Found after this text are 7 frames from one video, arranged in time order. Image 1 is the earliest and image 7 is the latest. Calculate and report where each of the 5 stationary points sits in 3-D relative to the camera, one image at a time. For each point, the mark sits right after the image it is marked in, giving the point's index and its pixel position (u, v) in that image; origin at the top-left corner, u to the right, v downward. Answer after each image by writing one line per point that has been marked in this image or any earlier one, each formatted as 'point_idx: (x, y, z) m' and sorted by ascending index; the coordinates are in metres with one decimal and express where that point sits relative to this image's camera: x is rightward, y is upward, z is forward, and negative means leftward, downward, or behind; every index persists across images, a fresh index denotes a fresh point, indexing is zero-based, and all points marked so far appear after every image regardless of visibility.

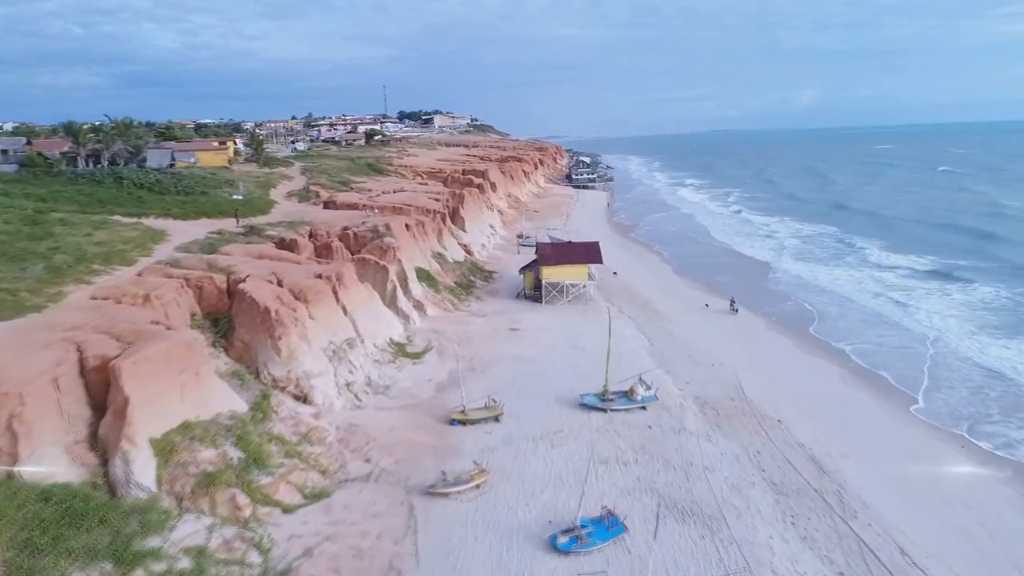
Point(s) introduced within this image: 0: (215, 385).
0: (-6.5, -2.1, +15.6) m
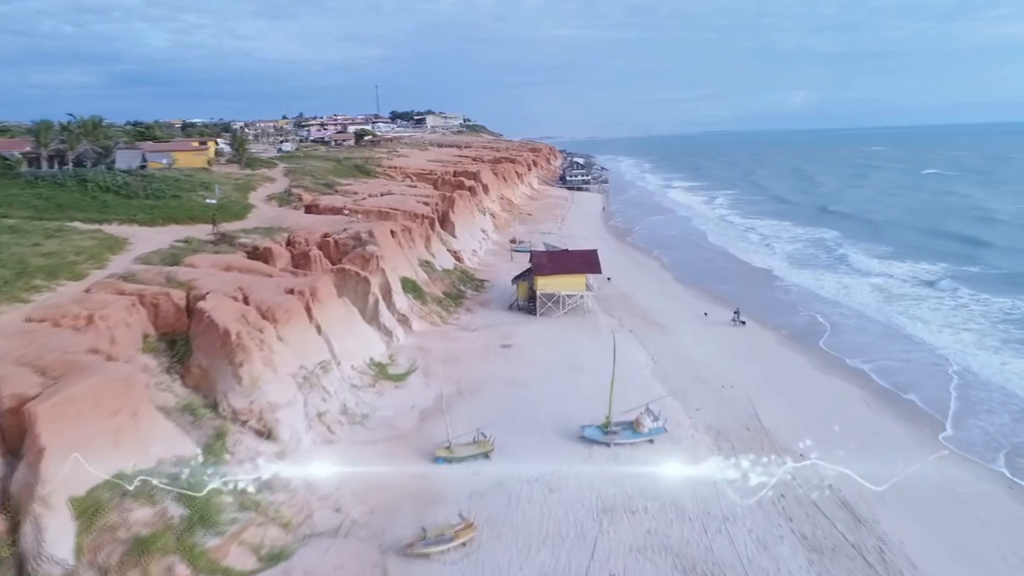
0: (-6.7, -2.6, +13.4) m
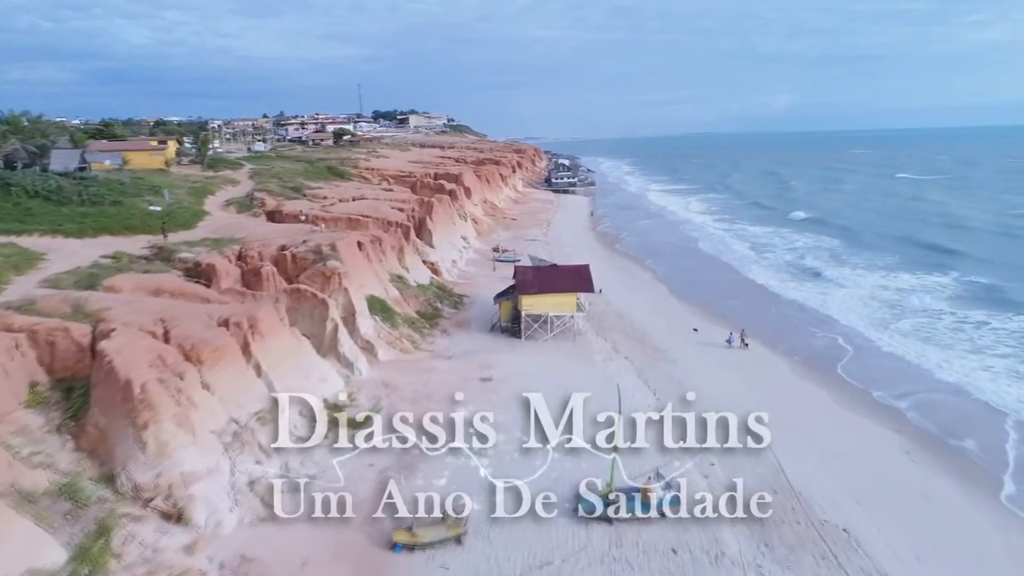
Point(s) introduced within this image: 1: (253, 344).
0: (-7.0, -3.3, +10.0) m
1: (-6.1, -1.3, +16.8) m
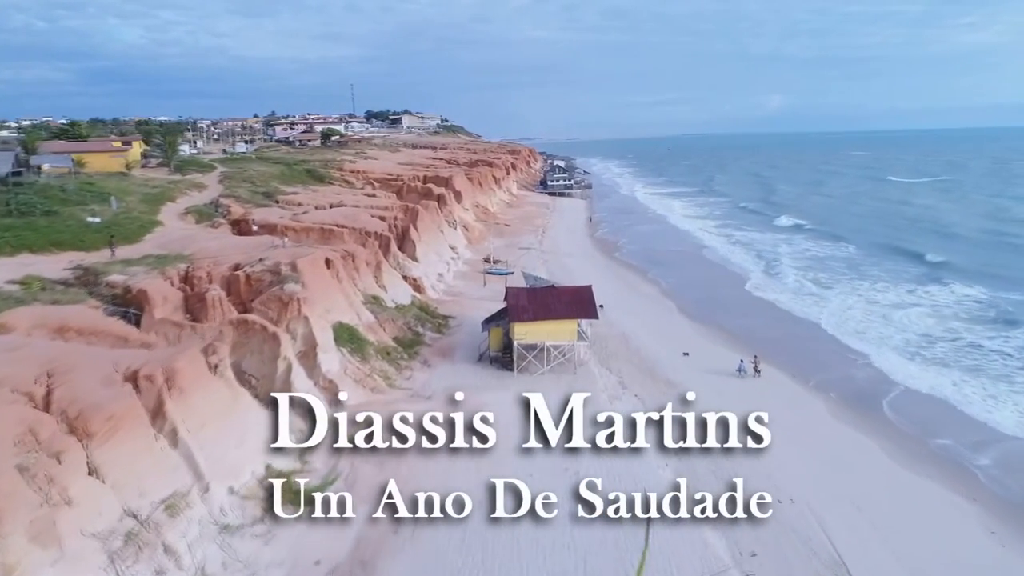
0: (-7.2, -4.1, +6.3) m
1: (-6.4, -2.1, +13.2) m
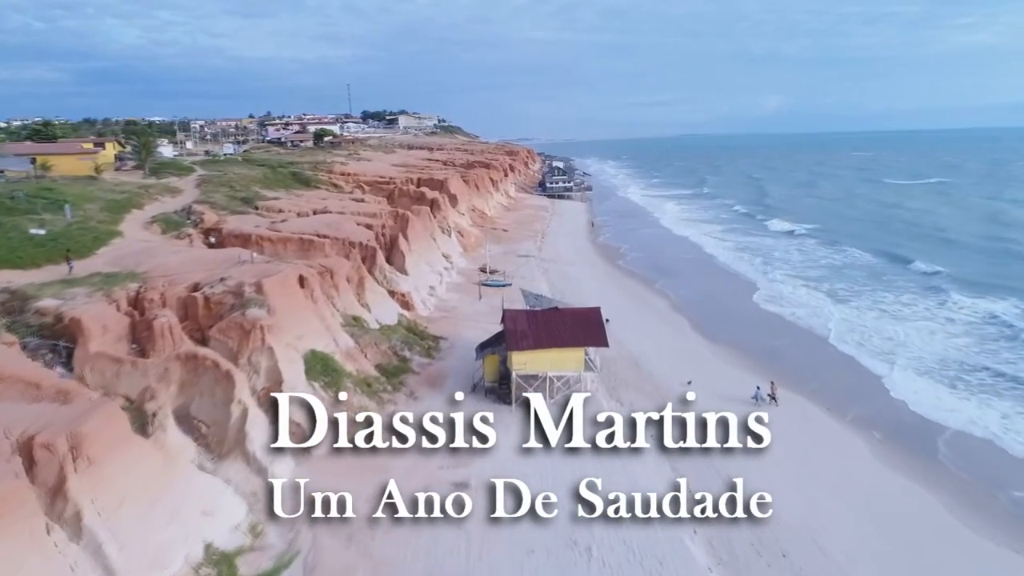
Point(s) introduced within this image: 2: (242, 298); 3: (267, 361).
0: (-7.2, -4.8, +3.5) m
1: (-6.4, -2.8, +10.3) m
2: (-7.2, -0.3, +19.1) m
3: (-6.1, -1.8, +17.6) m
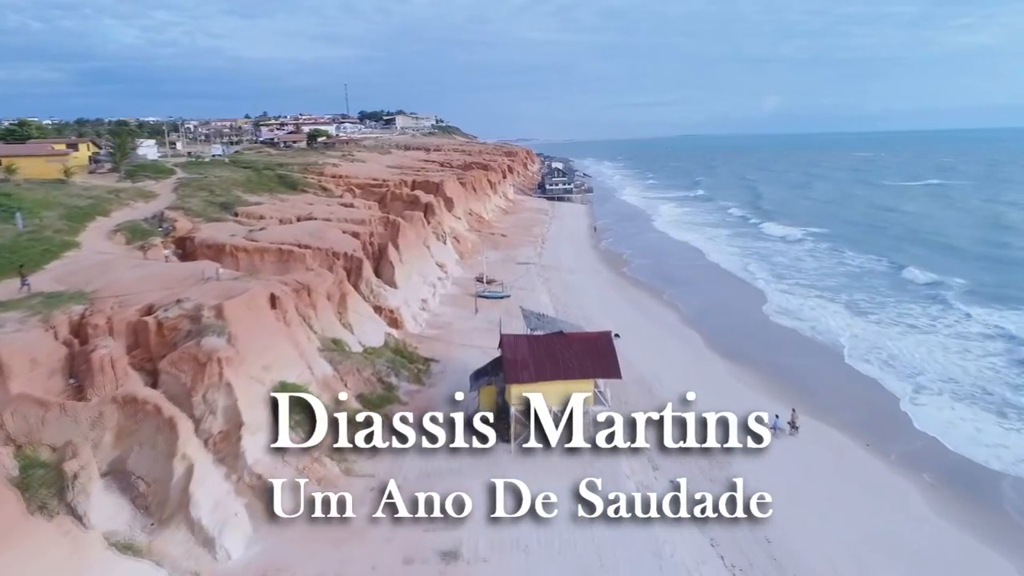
0: (-7.2, -5.3, +1.0) m
1: (-6.4, -3.3, +7.9) m
2: (-7.3, -0.8, +16.6) m
3: (-6.1, -2.4, +15.1) m
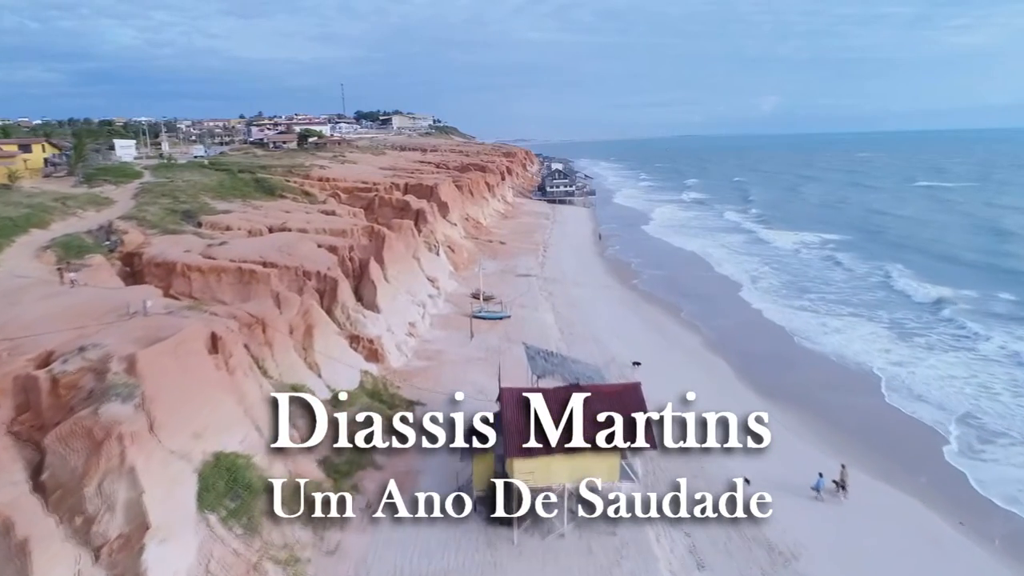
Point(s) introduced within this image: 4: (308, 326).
0: (-7.1, -6.1, -2.9) m
1: (-6.4, -4.1, +3.9) m
2: (-7.2, -1.7, +12.6) m
3: (-6.1, -3.2, +11.2) m
4: (-5.4, -1.0, +19.0) m
